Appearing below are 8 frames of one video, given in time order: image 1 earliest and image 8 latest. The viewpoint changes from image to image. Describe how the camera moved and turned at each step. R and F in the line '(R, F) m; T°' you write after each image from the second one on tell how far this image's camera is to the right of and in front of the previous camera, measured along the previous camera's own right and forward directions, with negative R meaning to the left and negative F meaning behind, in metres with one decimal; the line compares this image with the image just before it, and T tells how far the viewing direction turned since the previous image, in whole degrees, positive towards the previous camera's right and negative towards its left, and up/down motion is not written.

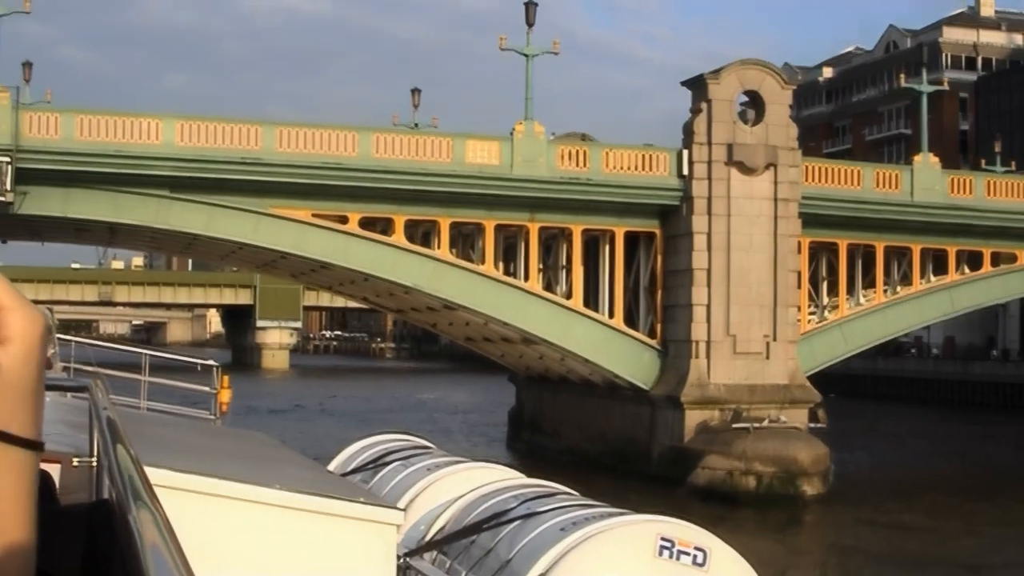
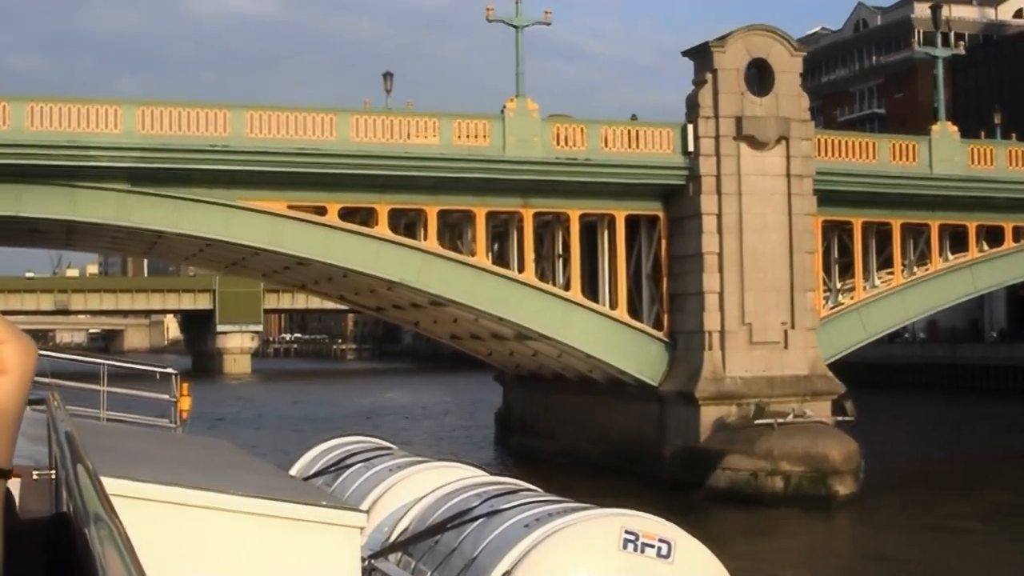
(-0.5, +2.0) m; +1°
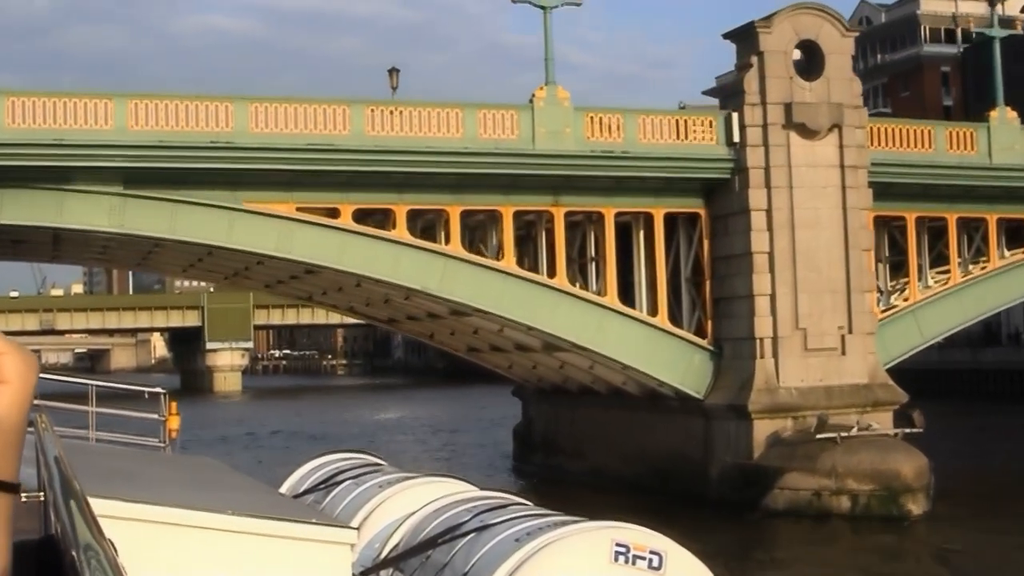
(-0.5, +1.9) m; 0°
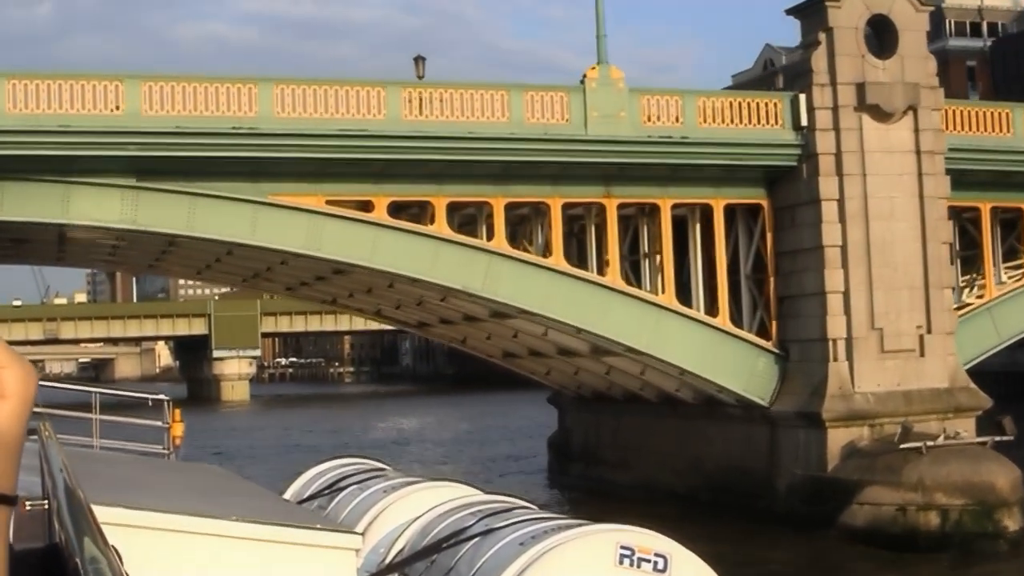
(-0.5, +1.7) m; 0°
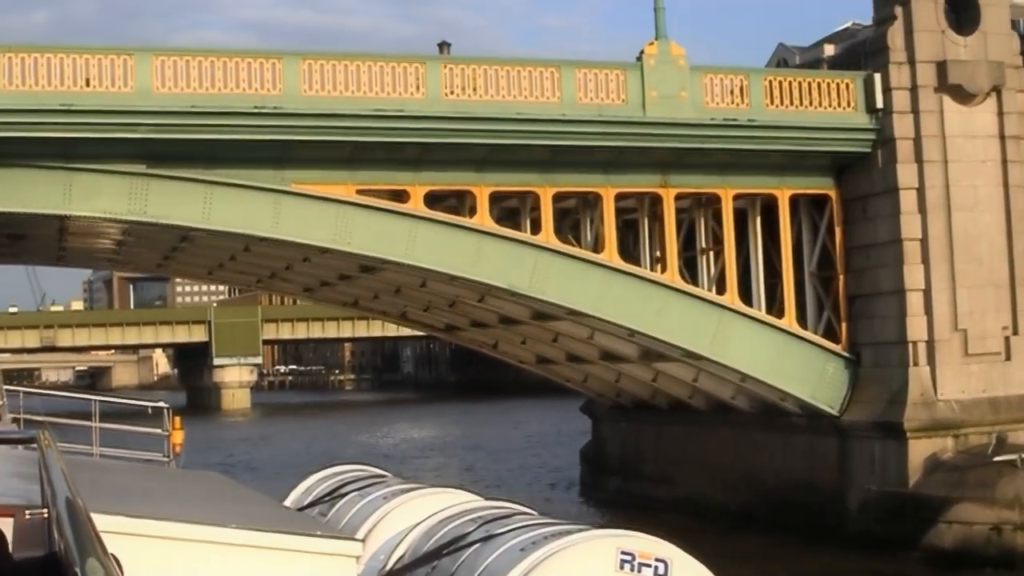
(-0.5, +1.7) m; 0°
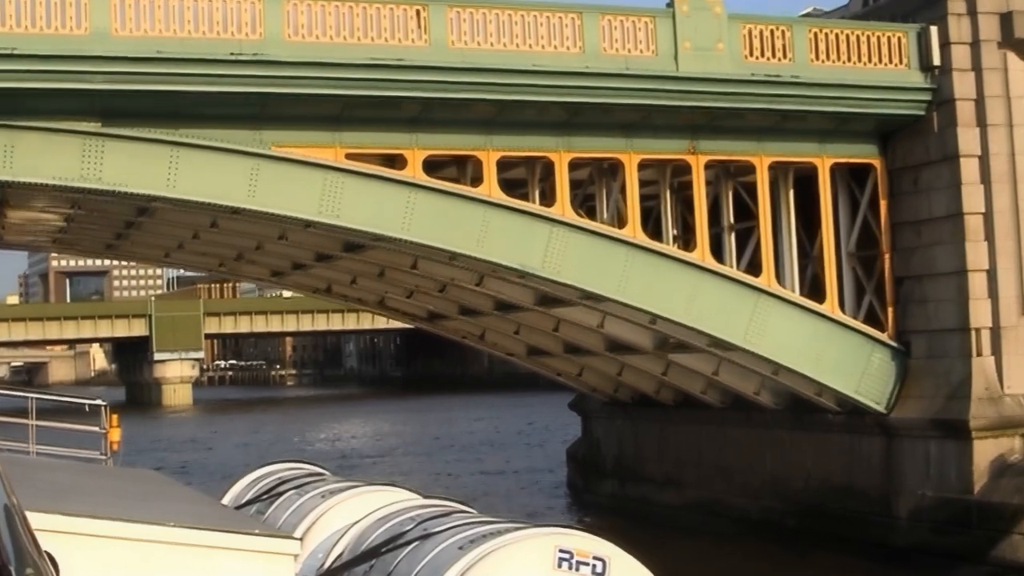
(-0.6, +2.1) m; +2°
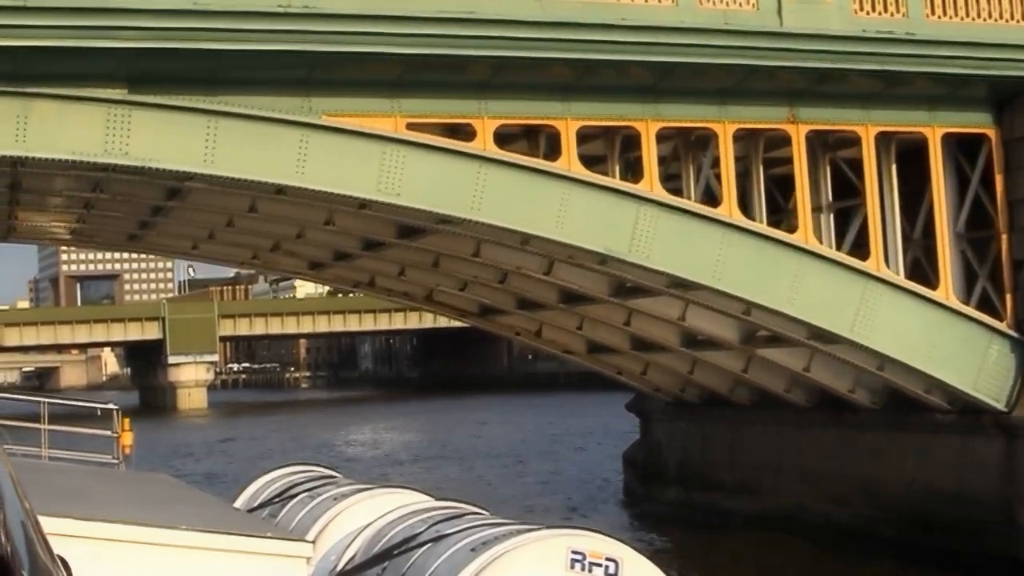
(-0.5, +1.7) m; 0°
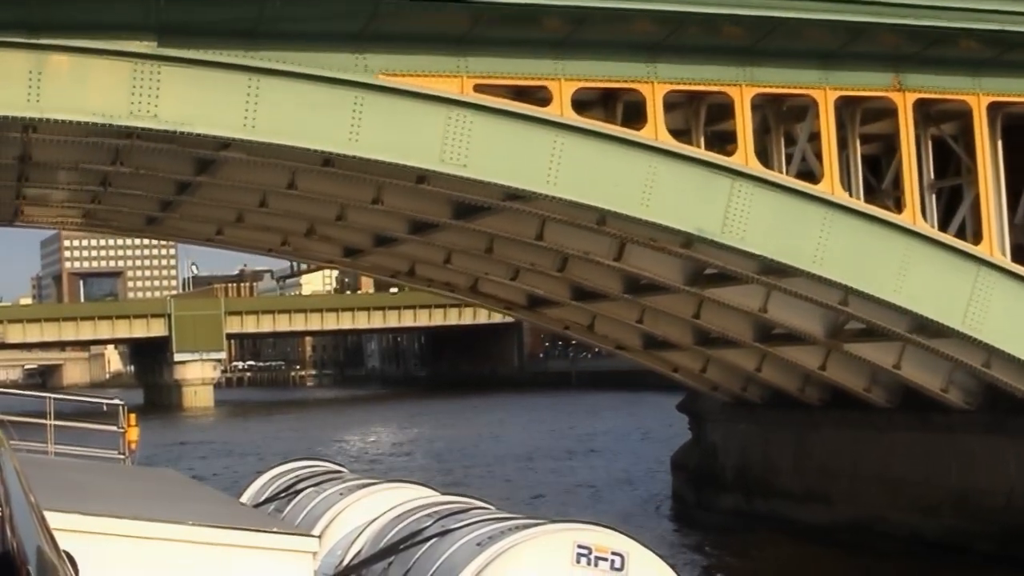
(-0.4, +1.4) m; 0°
